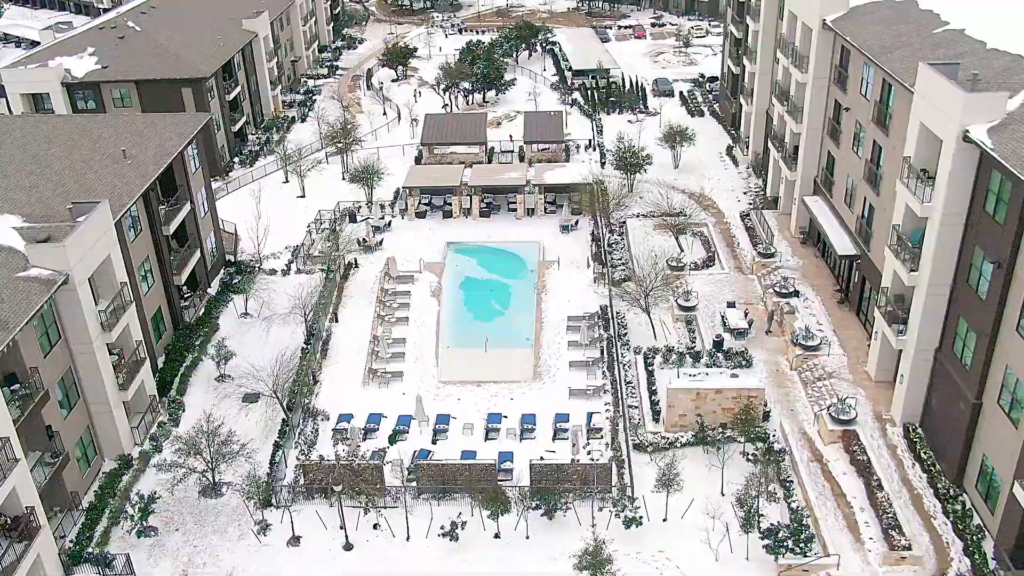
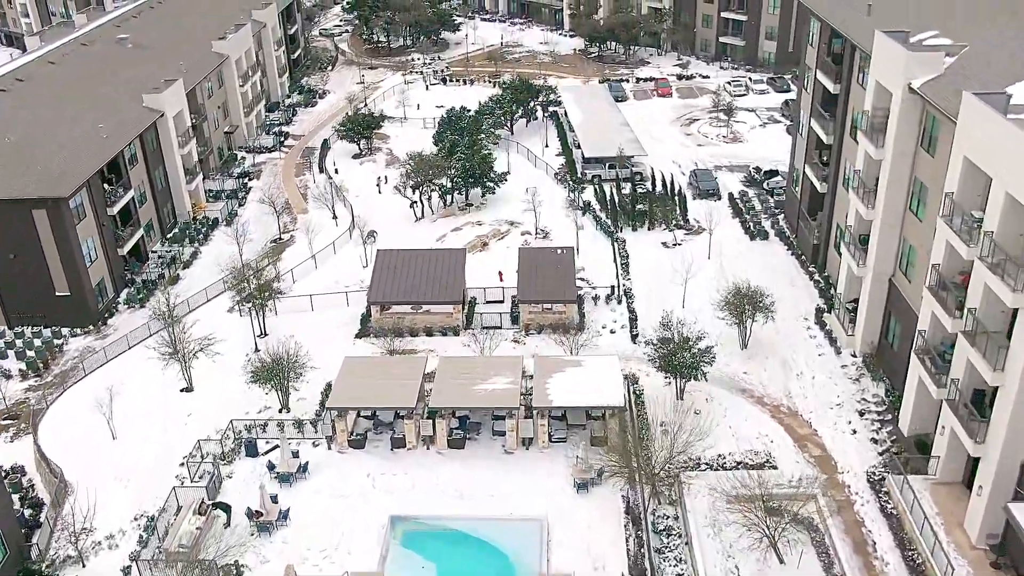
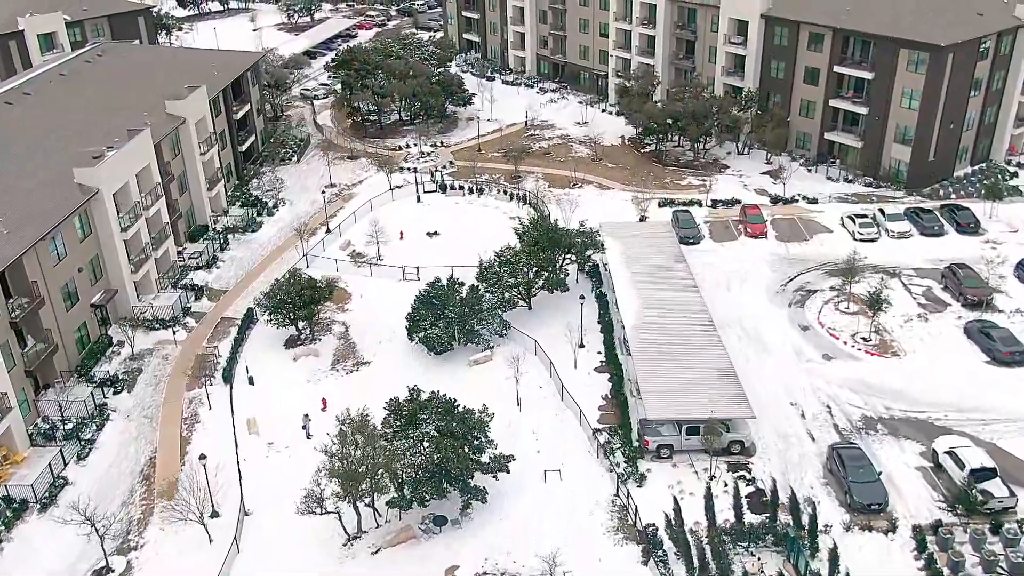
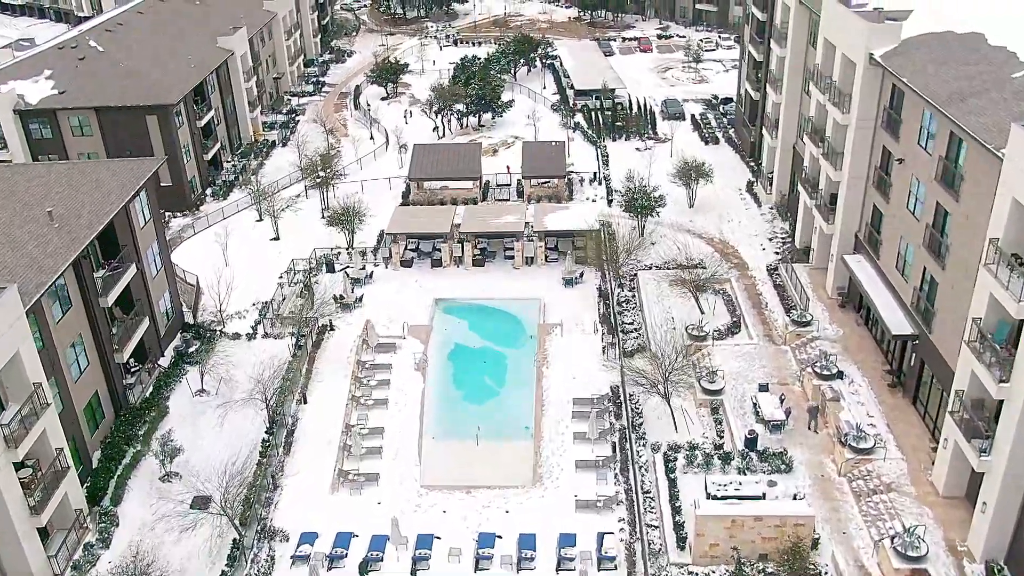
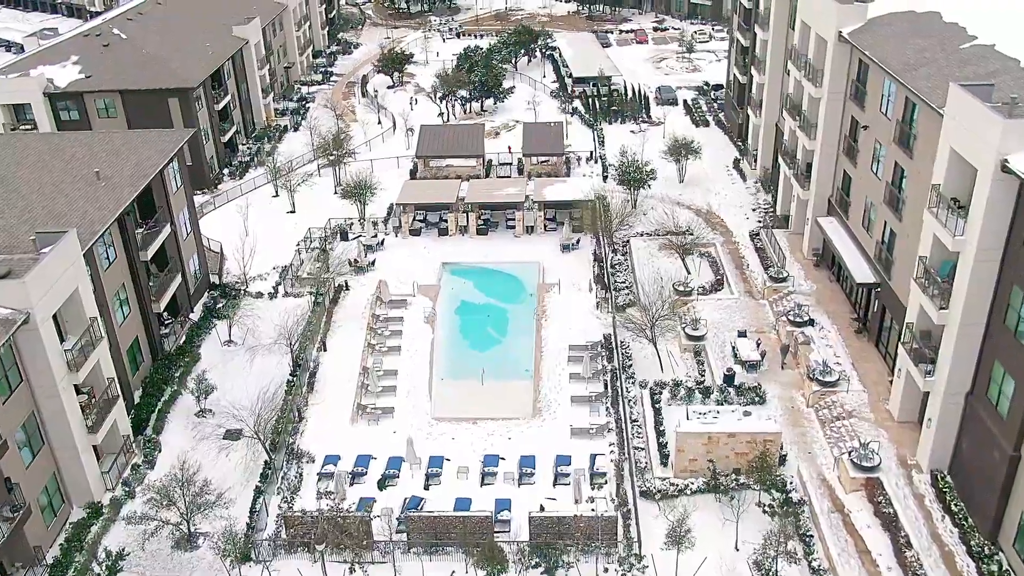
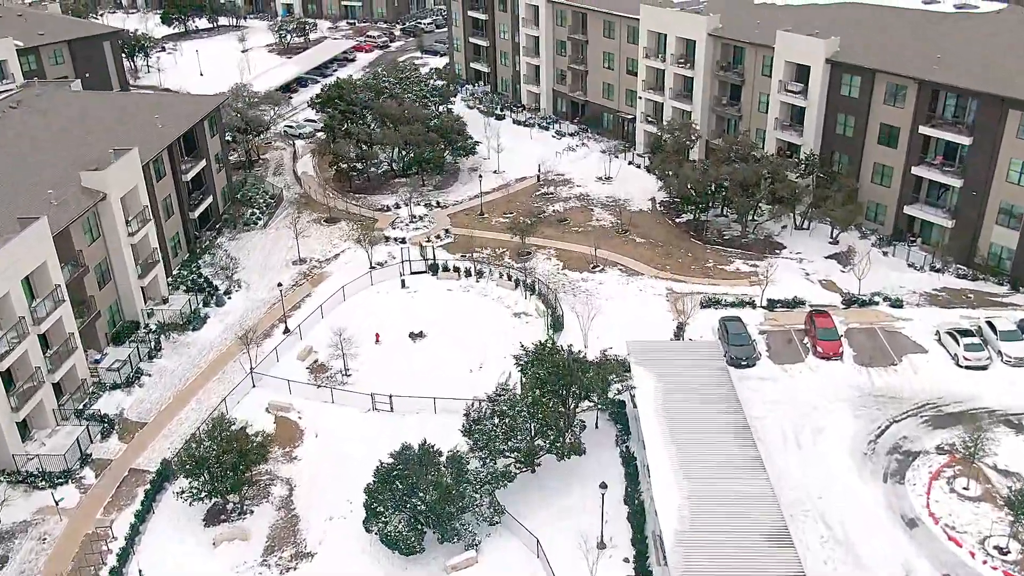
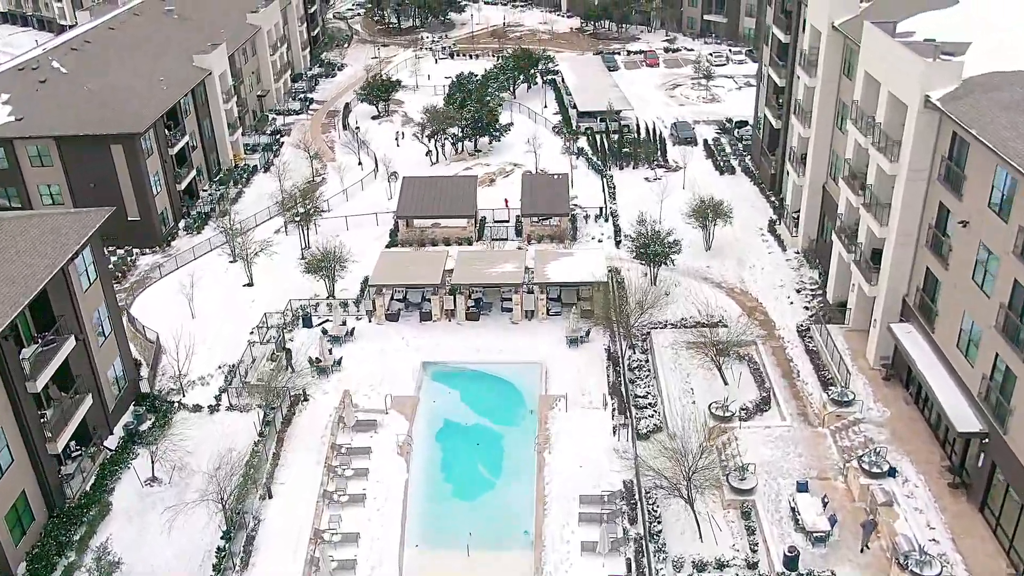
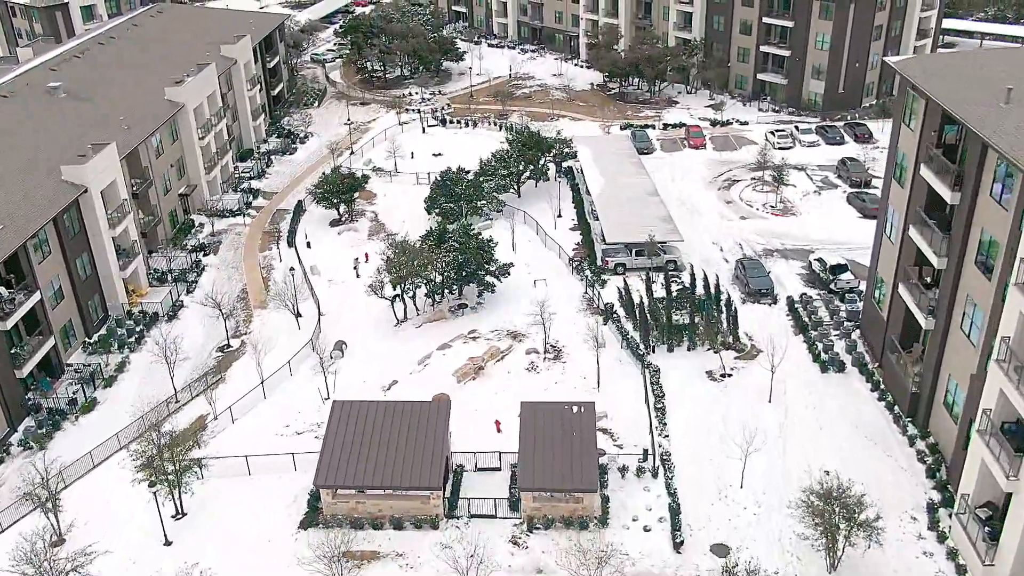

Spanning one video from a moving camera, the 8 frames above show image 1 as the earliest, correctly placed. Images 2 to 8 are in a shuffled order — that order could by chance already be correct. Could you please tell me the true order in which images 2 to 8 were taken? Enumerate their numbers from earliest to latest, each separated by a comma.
5, 4, 7, 2, 8, 3, 6
